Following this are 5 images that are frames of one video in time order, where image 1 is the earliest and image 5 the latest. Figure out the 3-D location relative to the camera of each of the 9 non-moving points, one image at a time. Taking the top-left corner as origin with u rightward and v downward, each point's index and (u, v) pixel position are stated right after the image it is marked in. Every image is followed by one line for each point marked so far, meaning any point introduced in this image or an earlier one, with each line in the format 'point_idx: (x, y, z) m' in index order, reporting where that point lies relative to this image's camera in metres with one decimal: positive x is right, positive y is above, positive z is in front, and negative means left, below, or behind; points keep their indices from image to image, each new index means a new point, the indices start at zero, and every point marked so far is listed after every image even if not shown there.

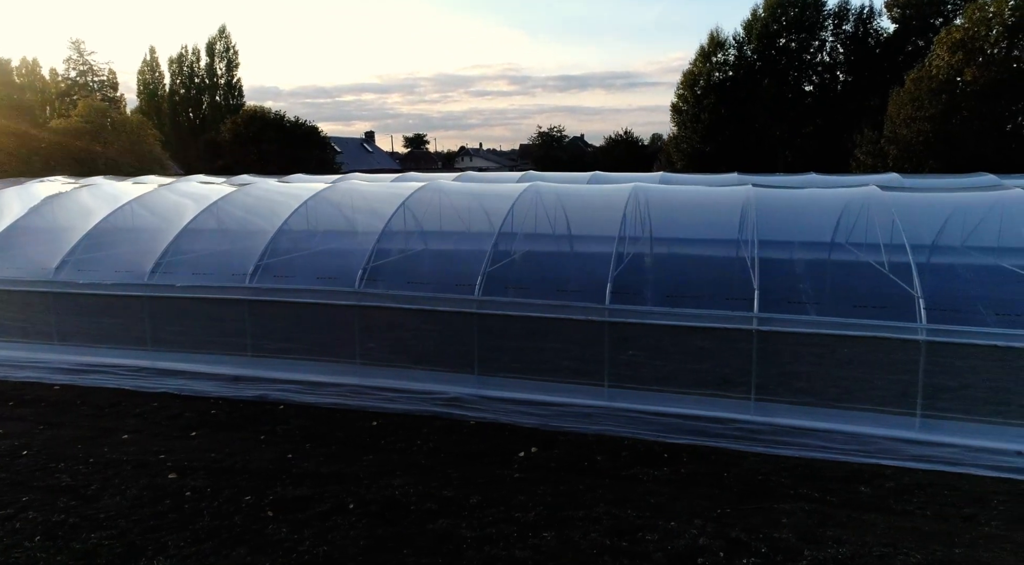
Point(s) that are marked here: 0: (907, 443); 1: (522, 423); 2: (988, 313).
0: (+3.5, -1.5, +6.0) m
1: (0.0, -1.5, +7.1) m
2: (+4.3, -0.3, +6.2) m
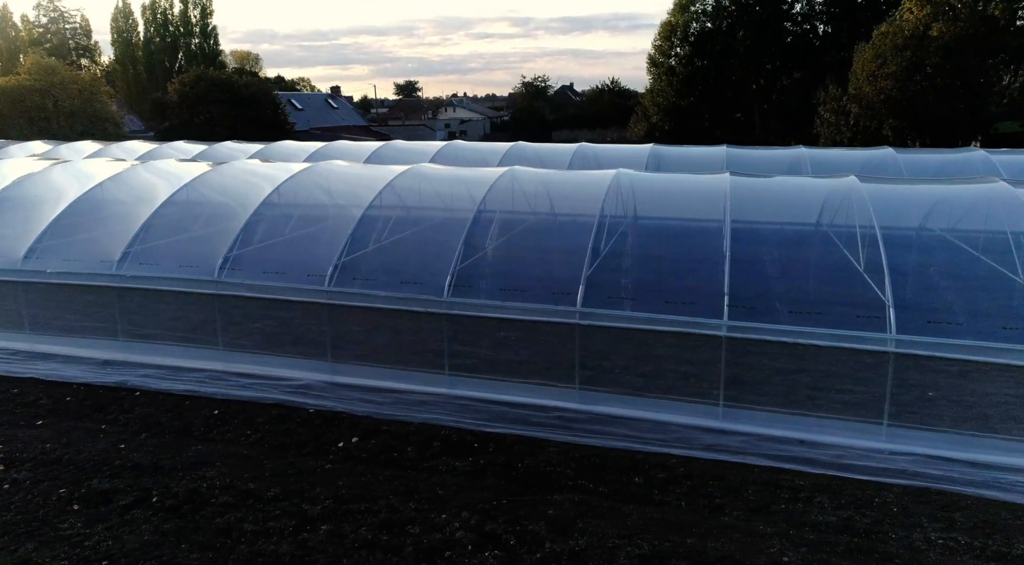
0: (+1.8, -1.4, +6.4) m
1: (-1.7, -1.4, +7.4) m
2: (+2.6, -0.3, +6.5) m
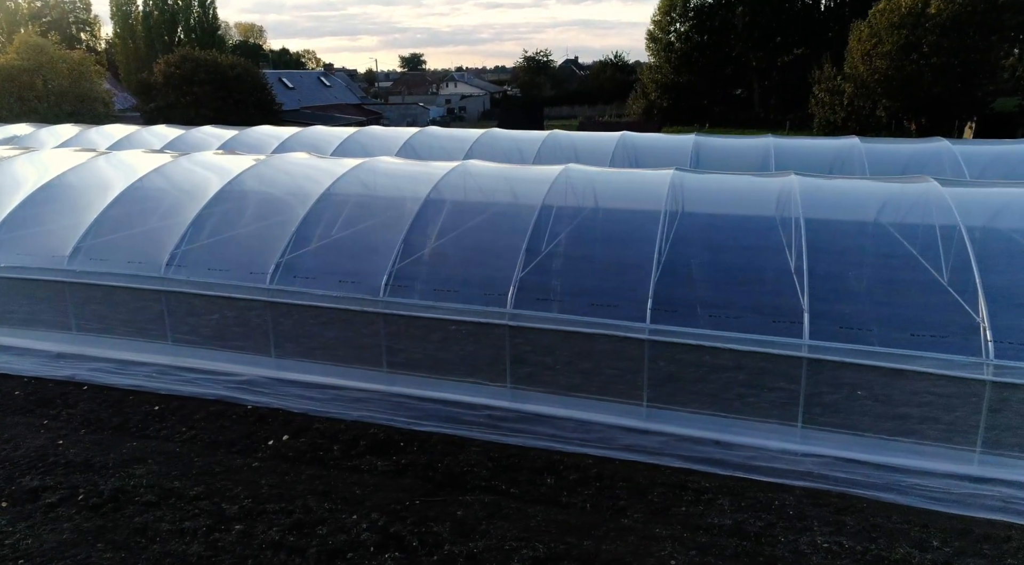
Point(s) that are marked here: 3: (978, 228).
0: (+1.1, -1.5, +6.6) m
1: (-2.4, -1.4, +7.6) m
2: (+1.9, -0.3, +6.6) m
3: (+4.7, +0.5, +7.0) m
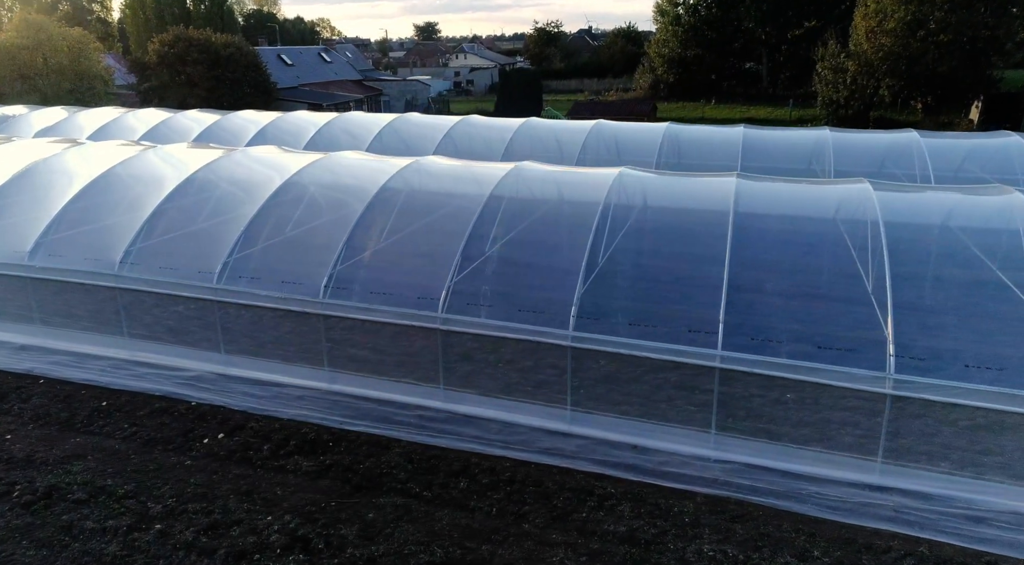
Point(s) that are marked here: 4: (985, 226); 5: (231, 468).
0: (+0.3, -1.5, +6.8) m
1: (-3.1, -1.4, +7.8) m
2: (+1.1, -0.4, +6.7) m
3: (+4.0, +0.4, +7.1) m
4: (+5.0, +0.6, +7.2) m
5: (-2.6, -1.7, +6.3) m
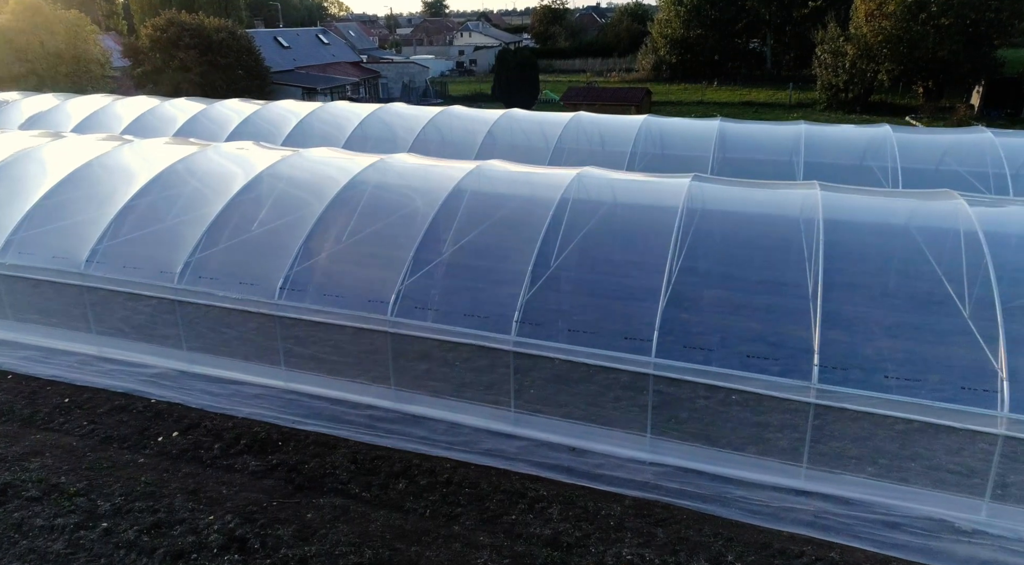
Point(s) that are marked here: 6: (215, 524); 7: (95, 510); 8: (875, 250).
0: (-0.2, -1.6, +7.0) m
1: (-3.6, -1.4, +8.0) m
2: (+0.6, -0.4, +6.8) m
3: (+3.5, +0.4, +7.2) m
4: (+4.4, +0.5, +7.2) m
5: (-3.2, -1.8, +6.5) m
6: (-2.5, -2.0, +5.7) m
7: (-3.6, -2.0, +5.9) m
8: (+3.8, +0.3, +7.1) m
